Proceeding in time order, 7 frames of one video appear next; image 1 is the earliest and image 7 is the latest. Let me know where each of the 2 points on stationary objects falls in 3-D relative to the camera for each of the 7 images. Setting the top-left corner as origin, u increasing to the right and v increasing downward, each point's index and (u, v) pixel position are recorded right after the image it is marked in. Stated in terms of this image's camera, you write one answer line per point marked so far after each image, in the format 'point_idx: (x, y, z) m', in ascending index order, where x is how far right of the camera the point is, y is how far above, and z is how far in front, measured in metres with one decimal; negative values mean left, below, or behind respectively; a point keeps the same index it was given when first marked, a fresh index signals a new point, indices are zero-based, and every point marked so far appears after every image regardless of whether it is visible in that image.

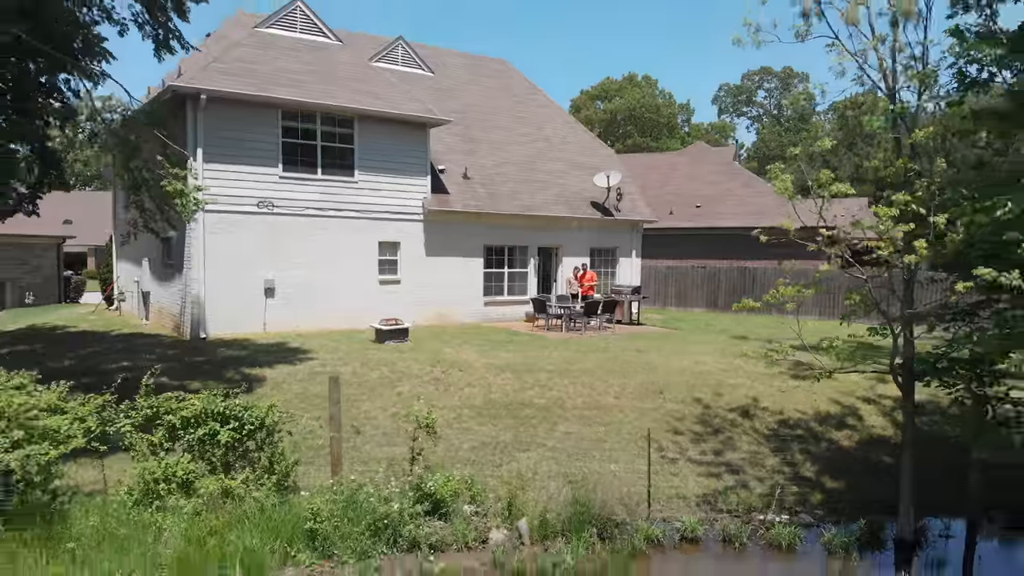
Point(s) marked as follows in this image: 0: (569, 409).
0: (+1.0, -2.2, +8.9) m
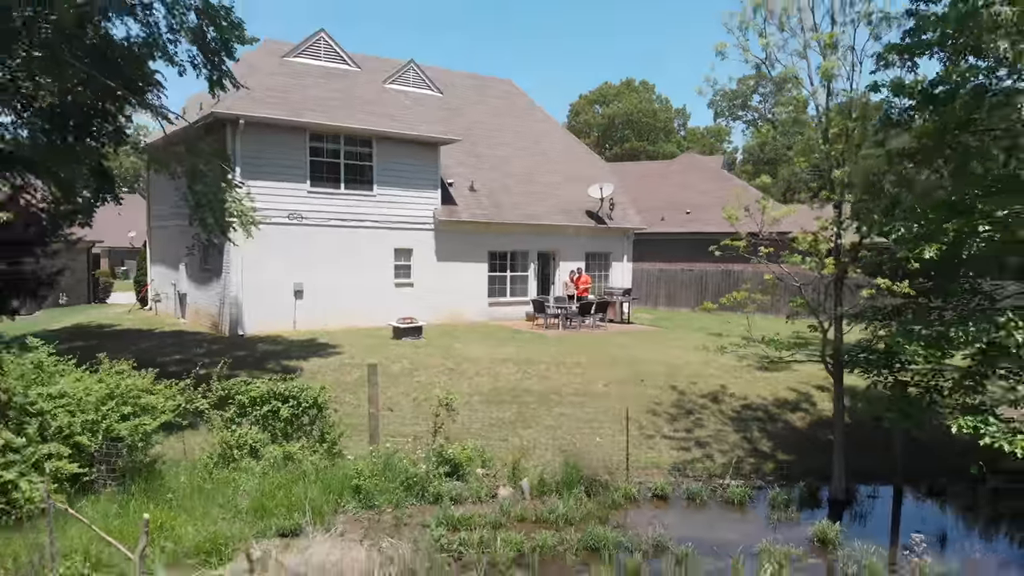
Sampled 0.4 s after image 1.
0: (+1.1, -2.3, +10.2) m
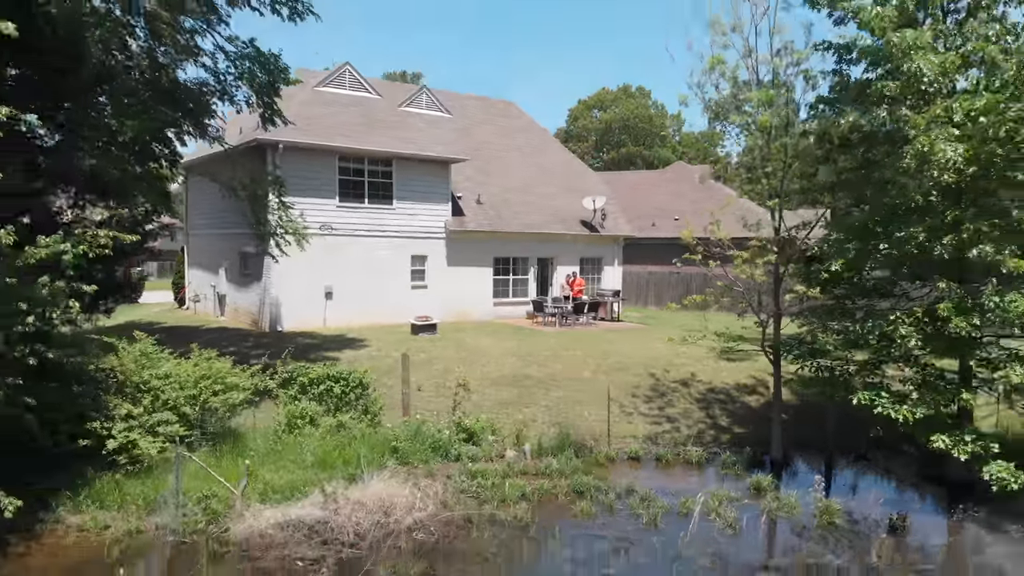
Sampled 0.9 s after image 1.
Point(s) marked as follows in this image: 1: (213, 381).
0: (+1.2, -2.3, +12.0) m
1: (-5.5, -1.9, +8.9) m
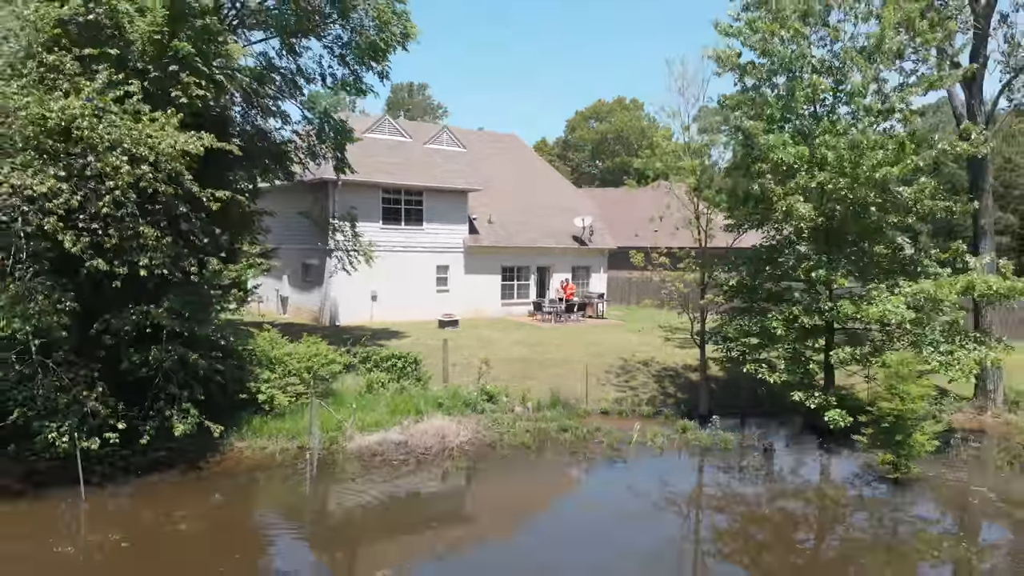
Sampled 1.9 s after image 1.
0: (+1.4, -2.5, +16.1) m
1: (-5.3, -2.0, +12.9) m
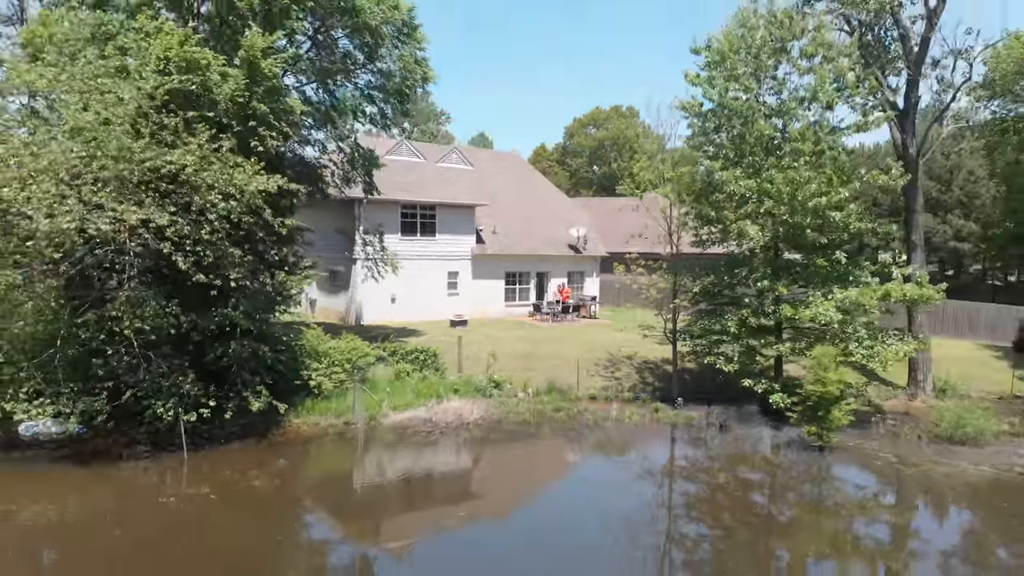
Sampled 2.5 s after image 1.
0: (+1.5, -2.7, +18.8) m
1: (-5.1, -2.2, +15.6) m
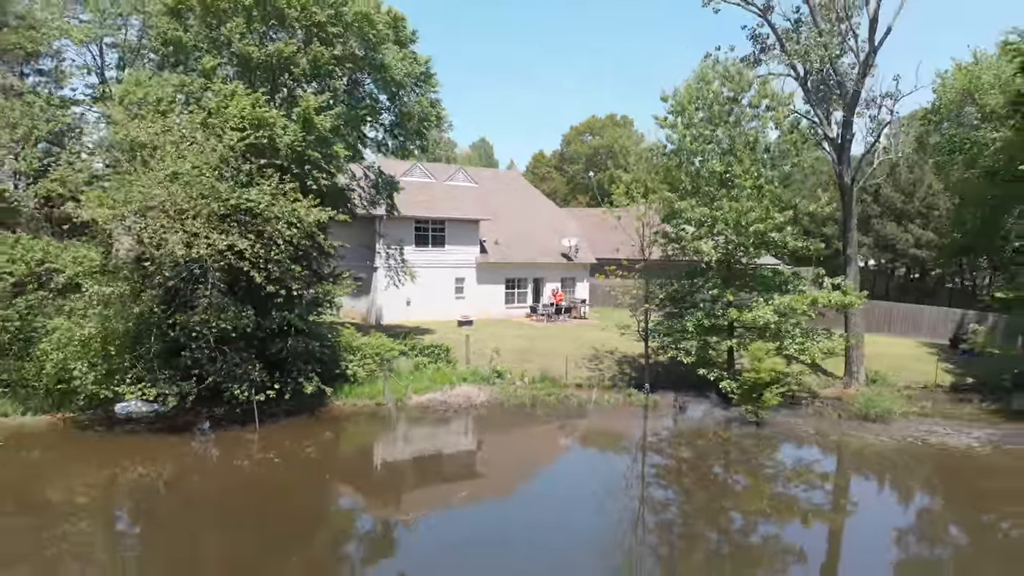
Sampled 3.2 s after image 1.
0: (+1.5, -3.0, +22.1) m
1: (-5.2, -2.5, +18.9) m
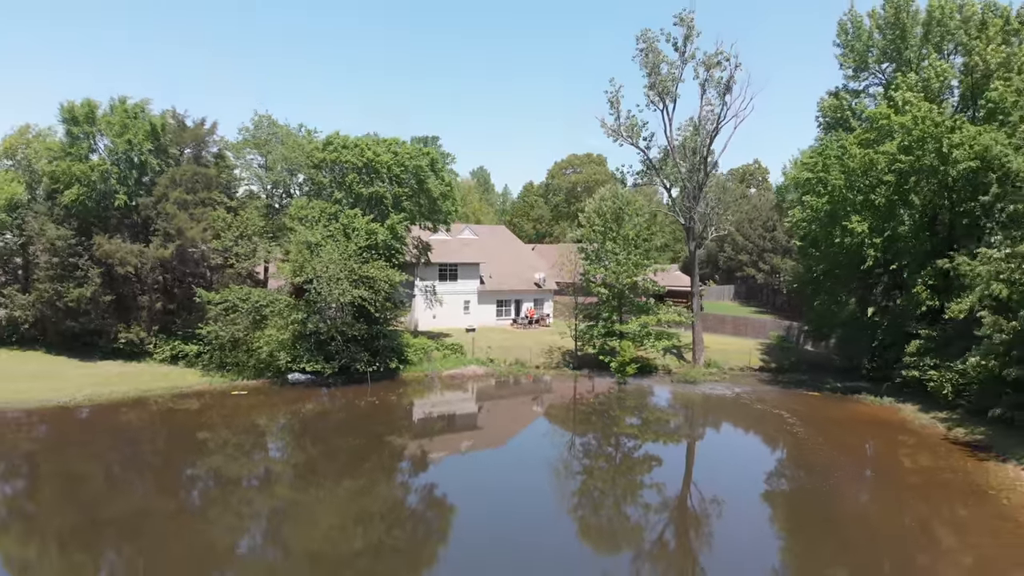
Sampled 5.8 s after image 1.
0: (+0.5, -4.7, +37.1) m
1: (-6.2, -4.2, +33.9) m
